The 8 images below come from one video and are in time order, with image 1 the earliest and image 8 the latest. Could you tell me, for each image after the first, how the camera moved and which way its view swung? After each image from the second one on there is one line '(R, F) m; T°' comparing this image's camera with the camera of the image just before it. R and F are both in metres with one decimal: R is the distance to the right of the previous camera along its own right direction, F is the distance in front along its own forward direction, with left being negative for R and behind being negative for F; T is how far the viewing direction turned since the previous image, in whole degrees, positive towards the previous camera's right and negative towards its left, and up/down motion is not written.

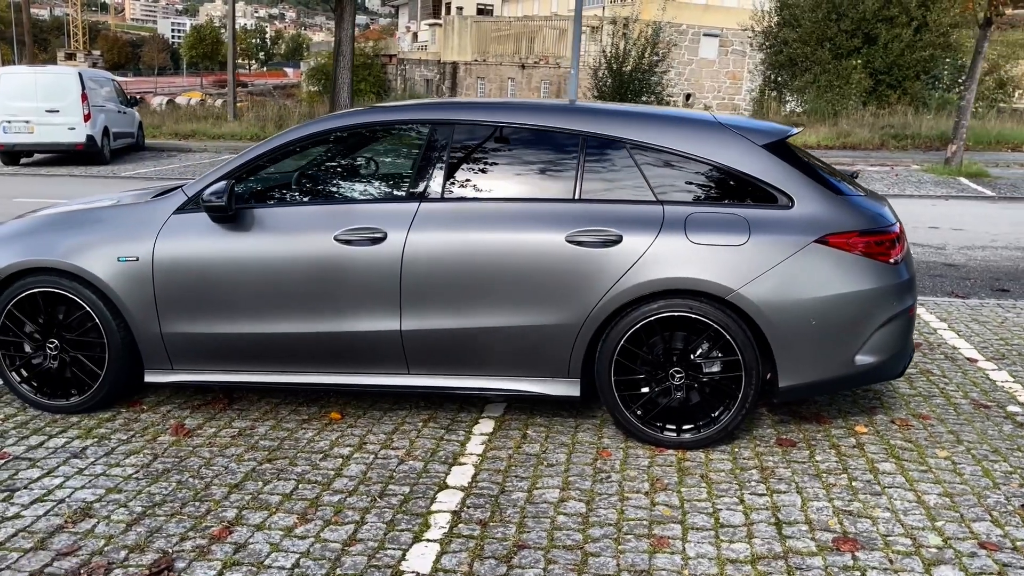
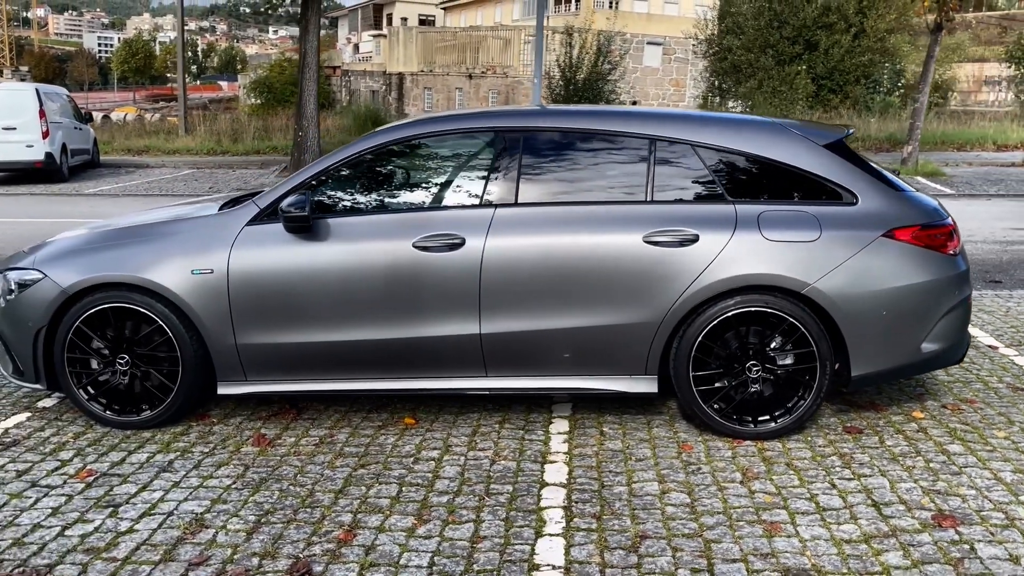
(-0.7, -0.1) m; +3°
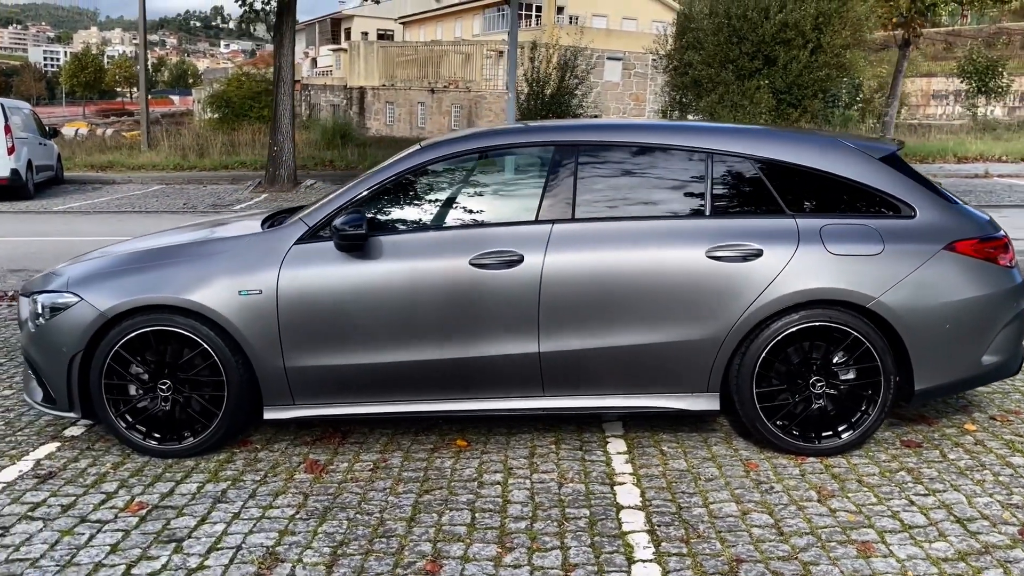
(-0.5, +0.1) m; +3°
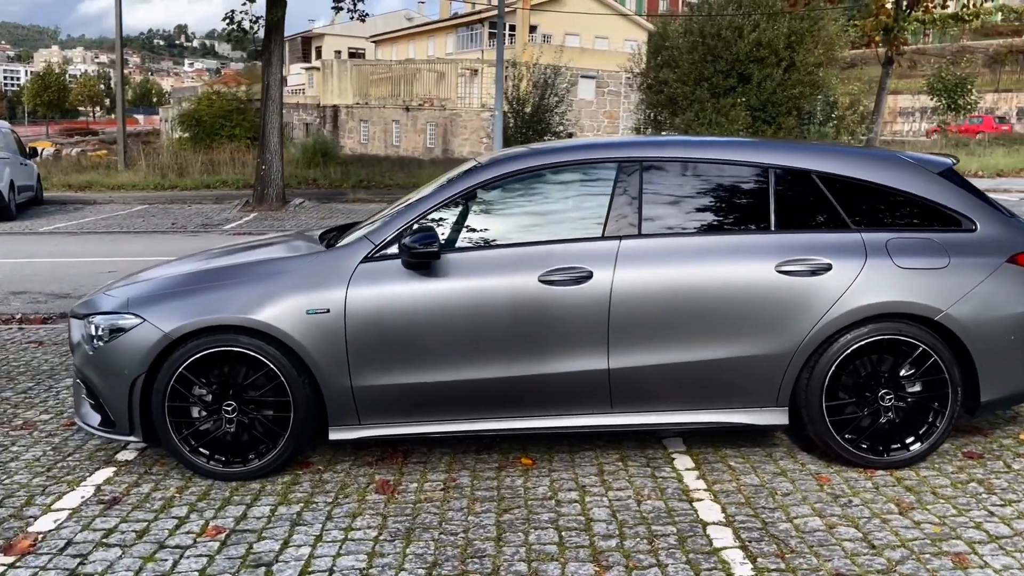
(-0.5, 0.0) m; +2°
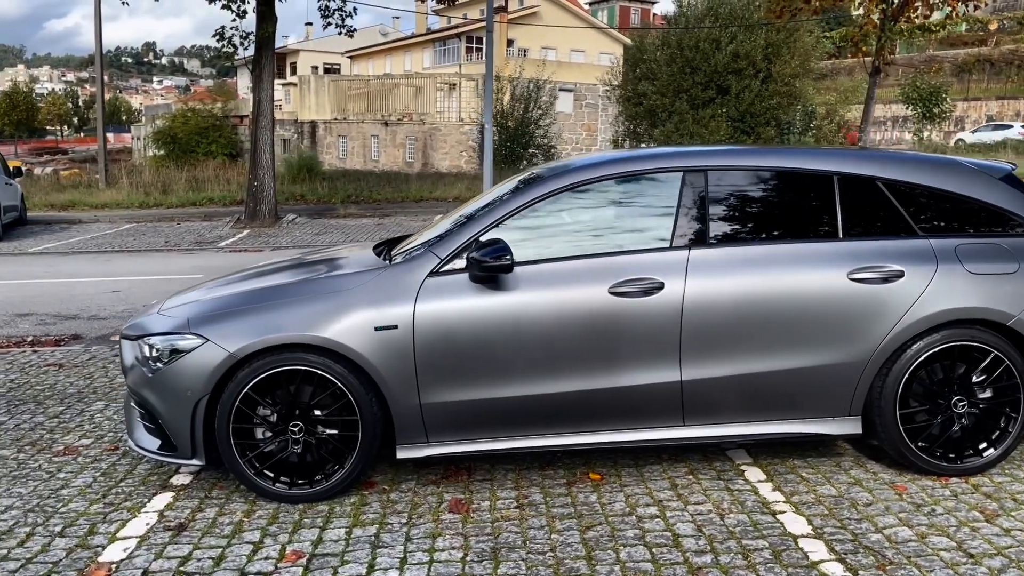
(-0.5, +0.1) m; +1°
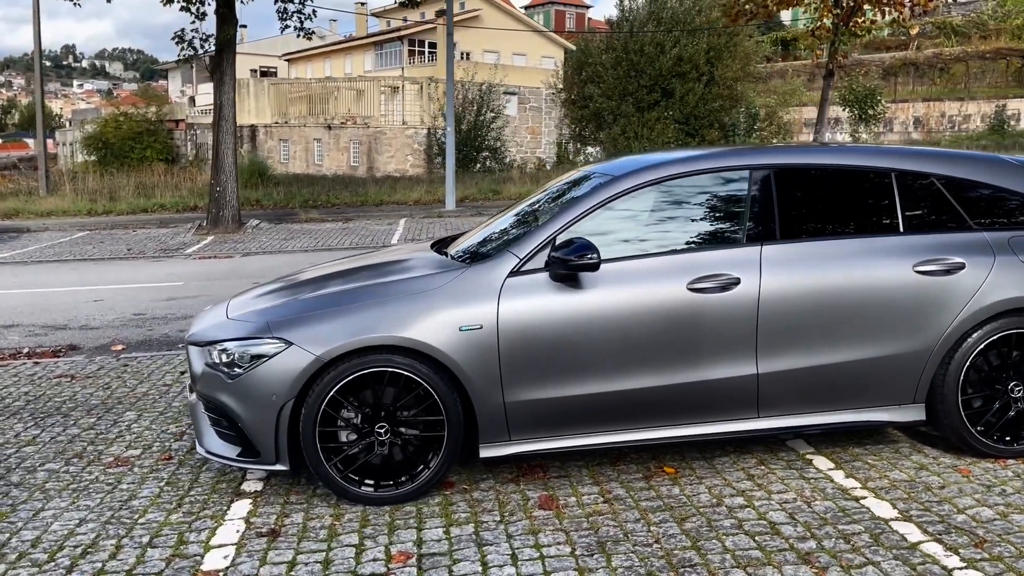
(-0.7, 0.0) m; +4°
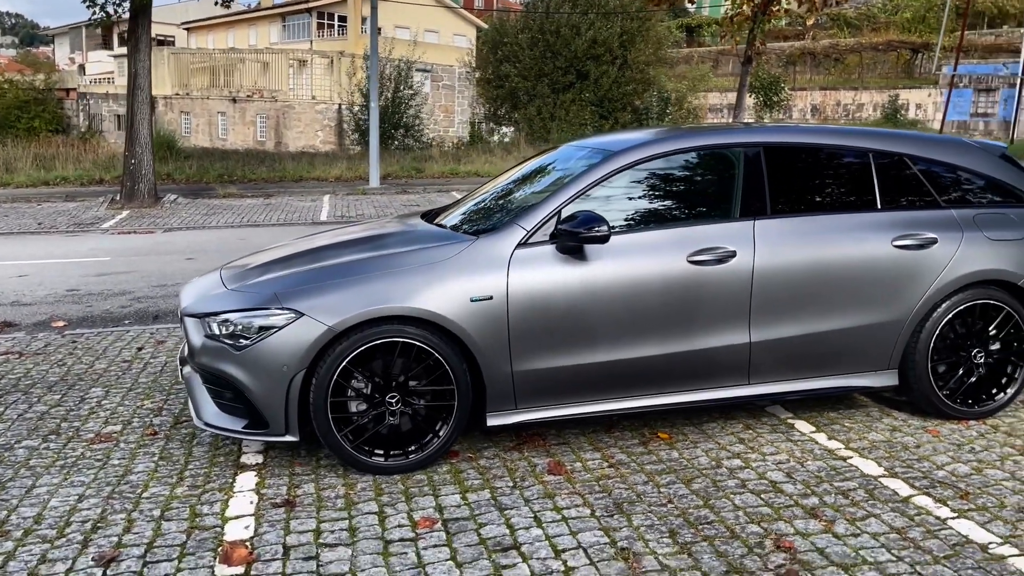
(-0.5, 0.0) m; +6°
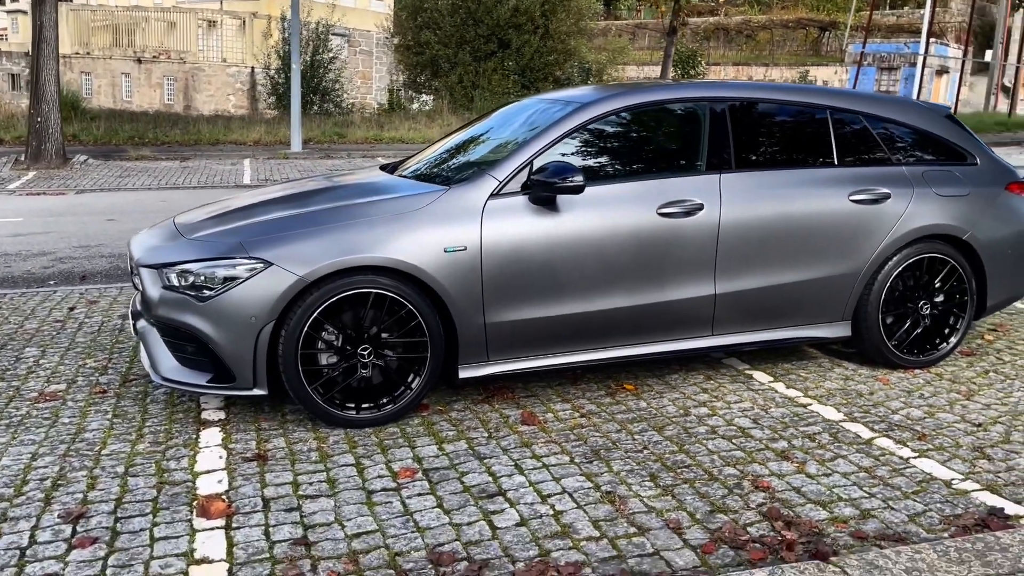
(-0.3, +0.1) m; +6°
